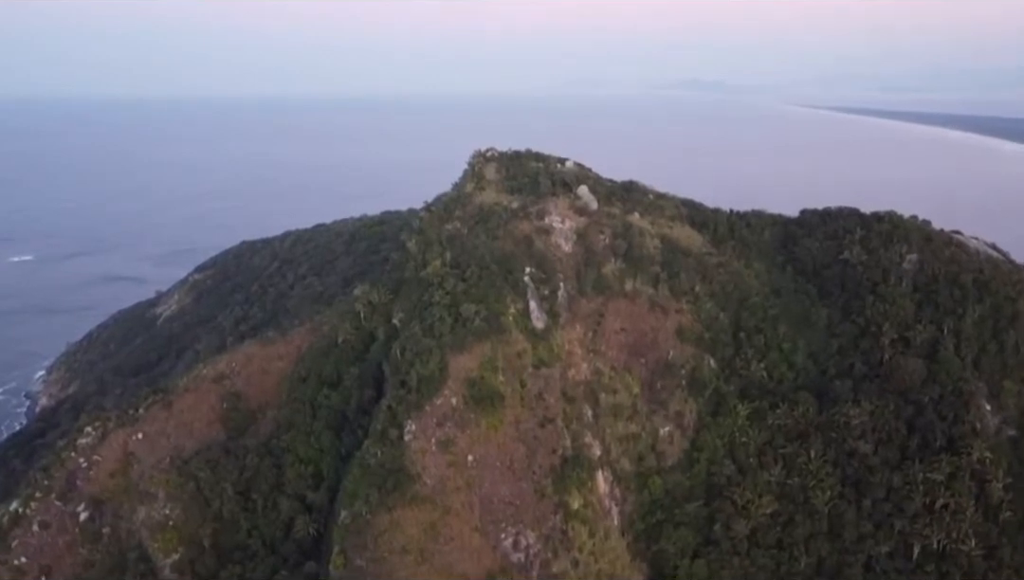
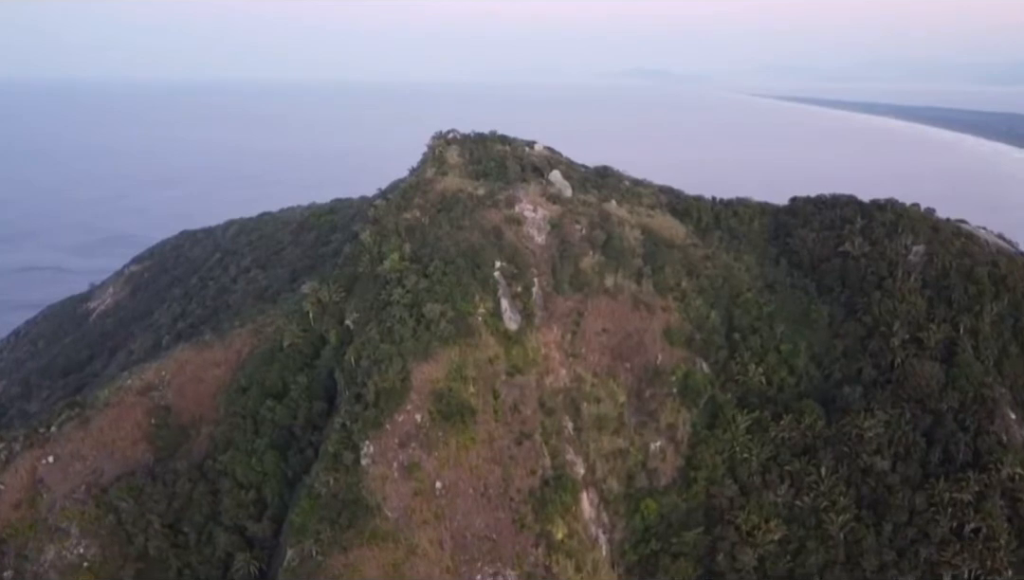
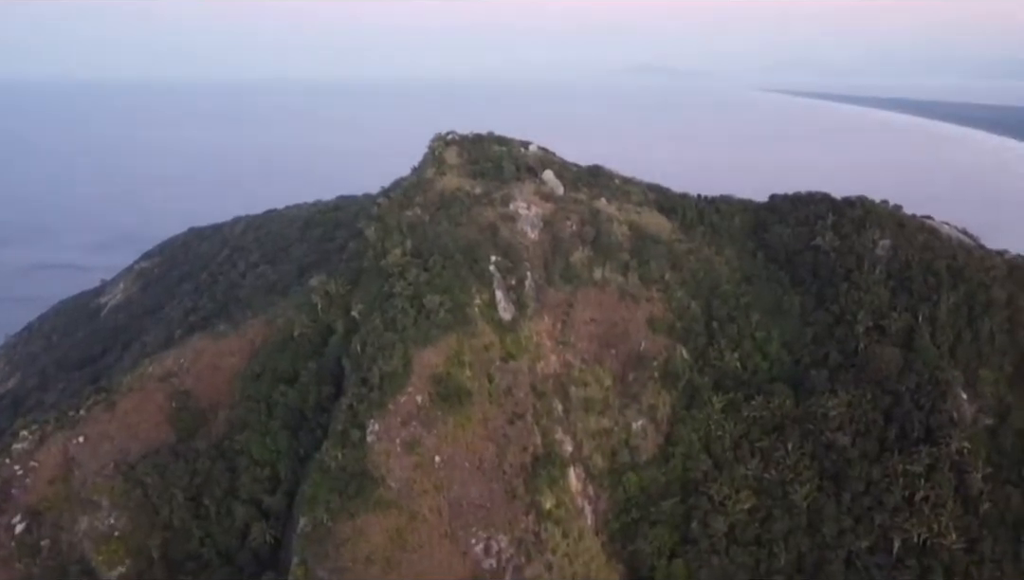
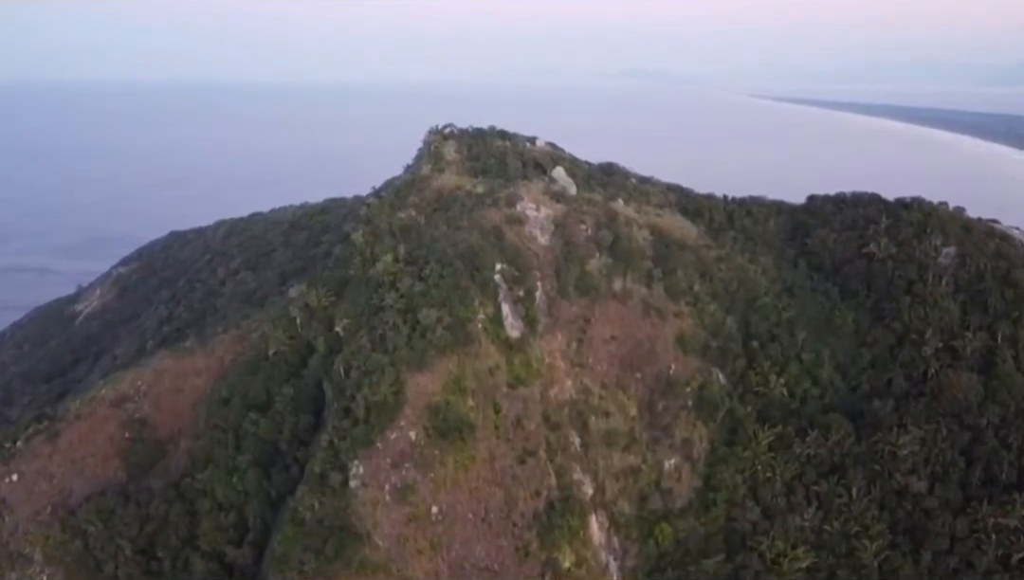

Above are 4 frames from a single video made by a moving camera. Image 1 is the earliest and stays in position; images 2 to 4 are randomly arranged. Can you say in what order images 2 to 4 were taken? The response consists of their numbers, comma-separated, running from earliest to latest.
3, 2, 4
